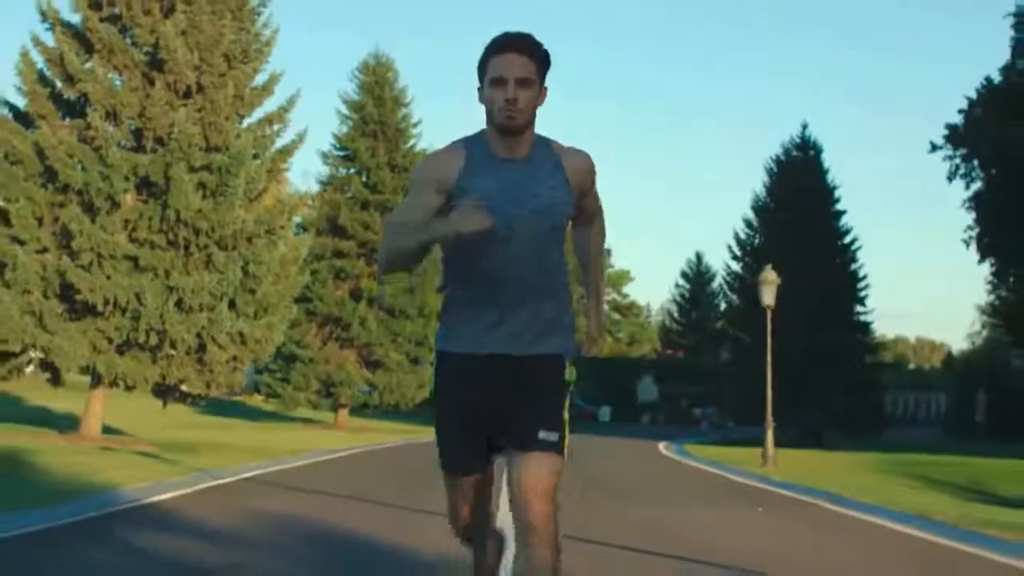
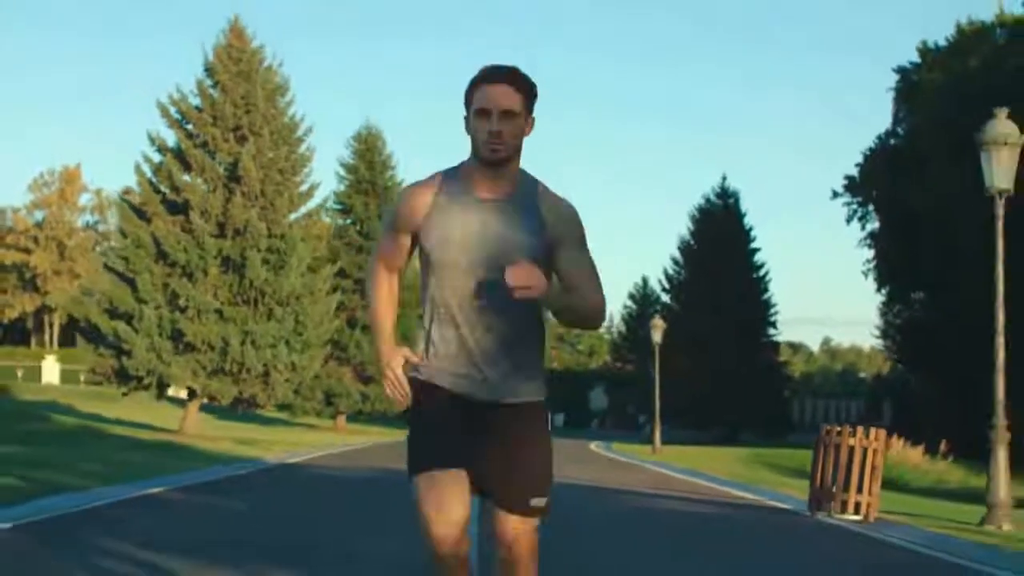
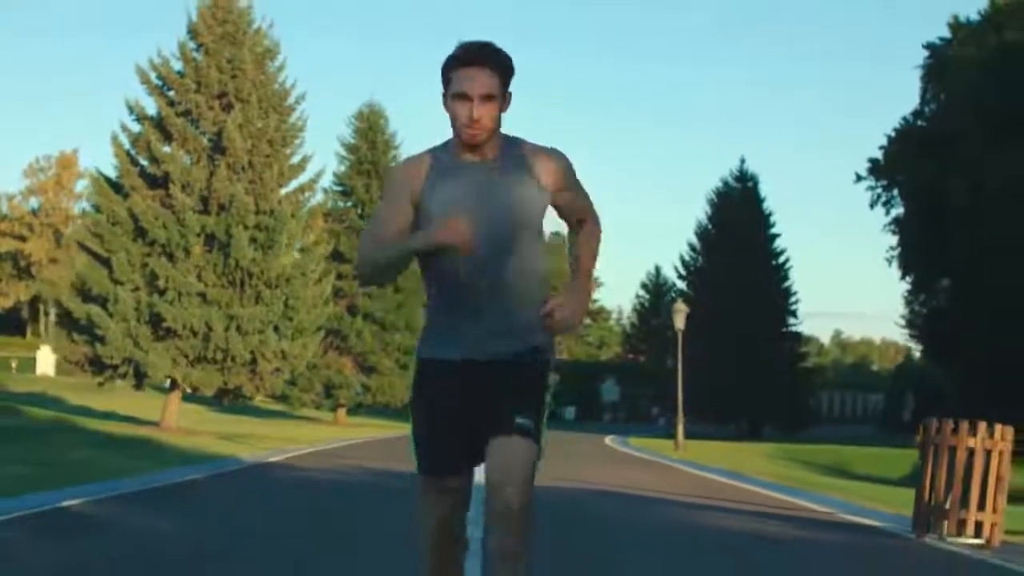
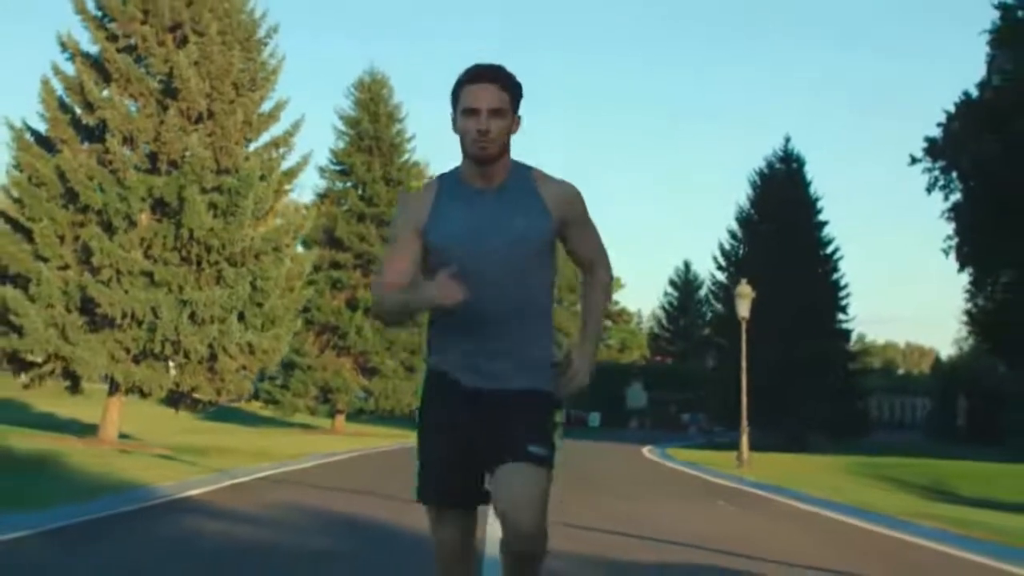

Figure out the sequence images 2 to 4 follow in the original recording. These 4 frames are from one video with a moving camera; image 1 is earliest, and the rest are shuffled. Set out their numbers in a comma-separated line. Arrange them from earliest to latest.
4, 3, 2
